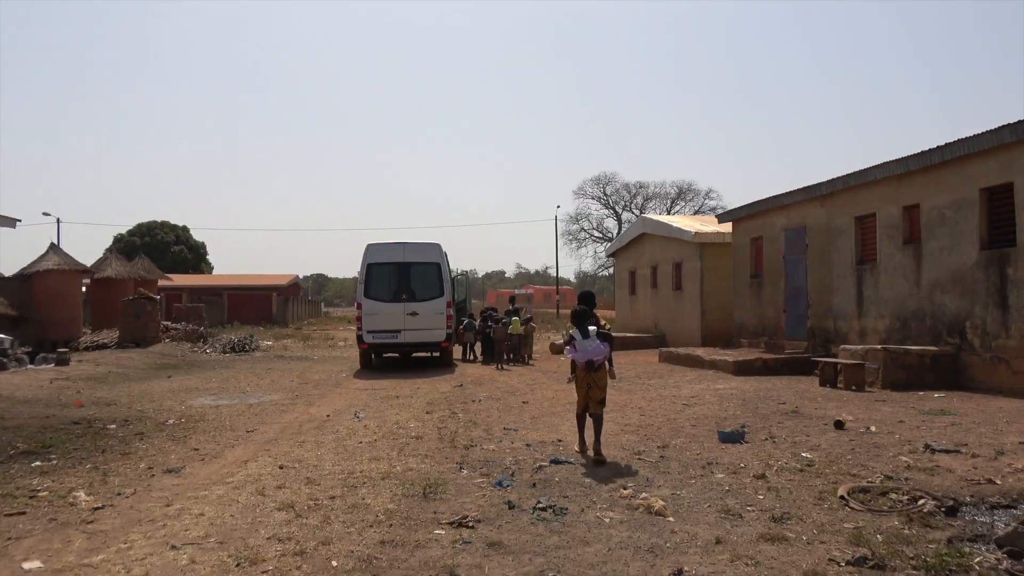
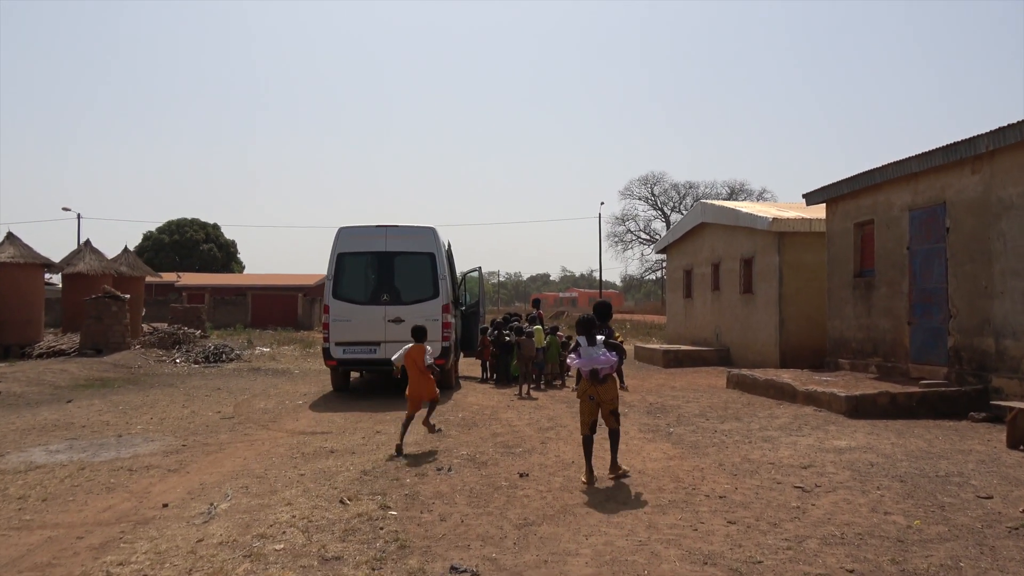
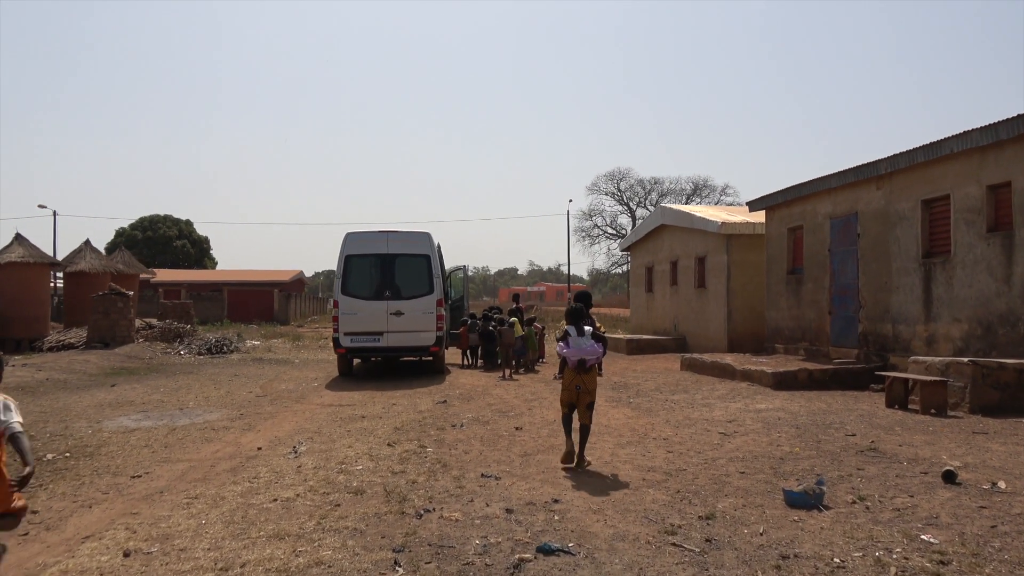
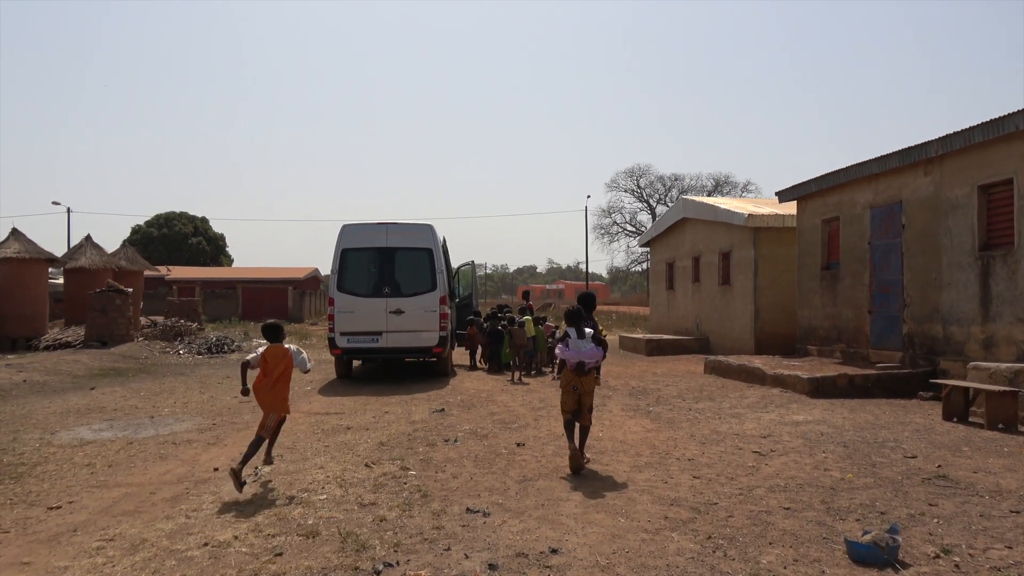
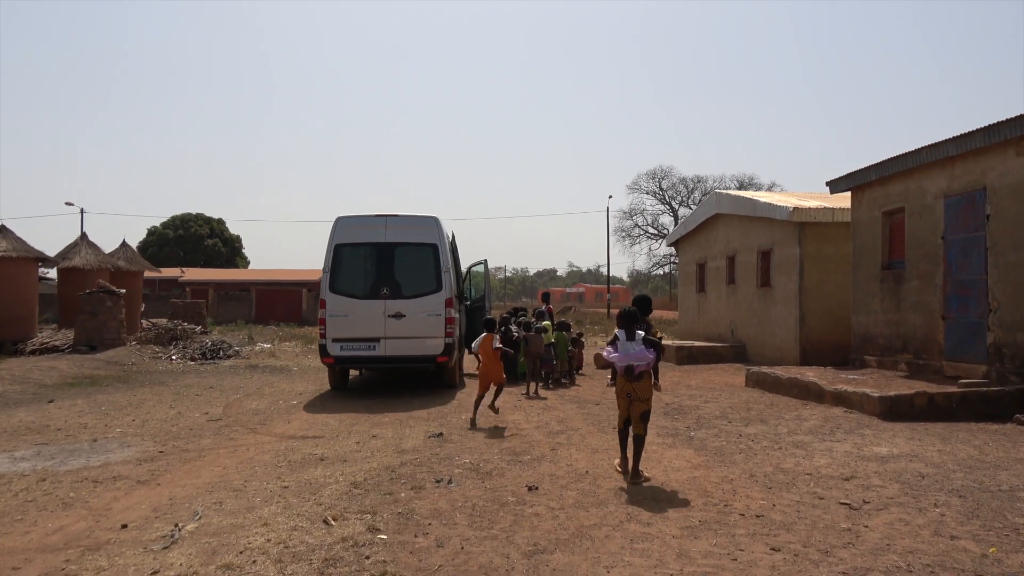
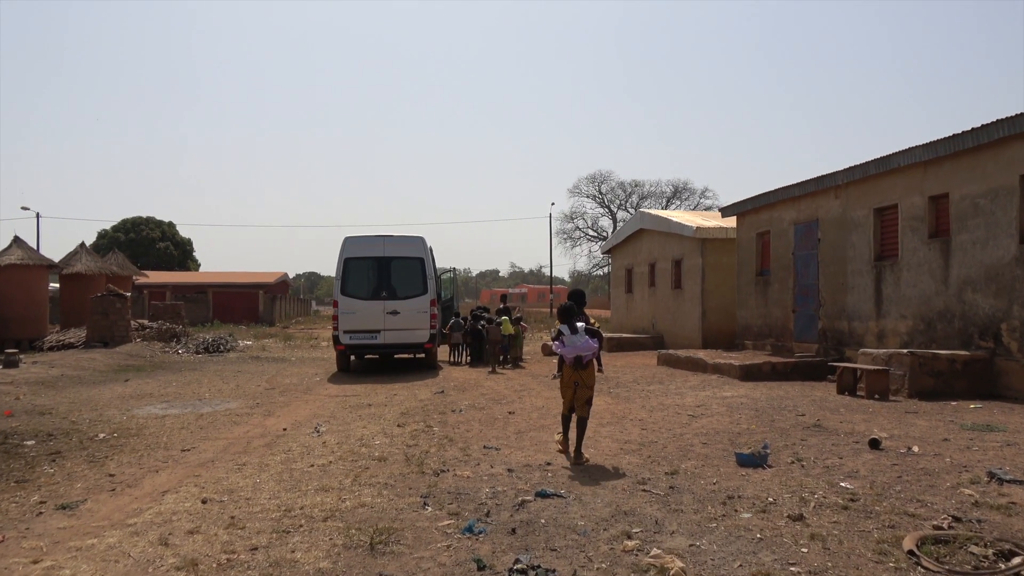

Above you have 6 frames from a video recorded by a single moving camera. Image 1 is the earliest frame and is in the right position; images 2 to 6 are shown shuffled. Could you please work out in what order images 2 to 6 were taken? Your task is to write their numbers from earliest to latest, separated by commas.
6, 3, 4, 2, 5
